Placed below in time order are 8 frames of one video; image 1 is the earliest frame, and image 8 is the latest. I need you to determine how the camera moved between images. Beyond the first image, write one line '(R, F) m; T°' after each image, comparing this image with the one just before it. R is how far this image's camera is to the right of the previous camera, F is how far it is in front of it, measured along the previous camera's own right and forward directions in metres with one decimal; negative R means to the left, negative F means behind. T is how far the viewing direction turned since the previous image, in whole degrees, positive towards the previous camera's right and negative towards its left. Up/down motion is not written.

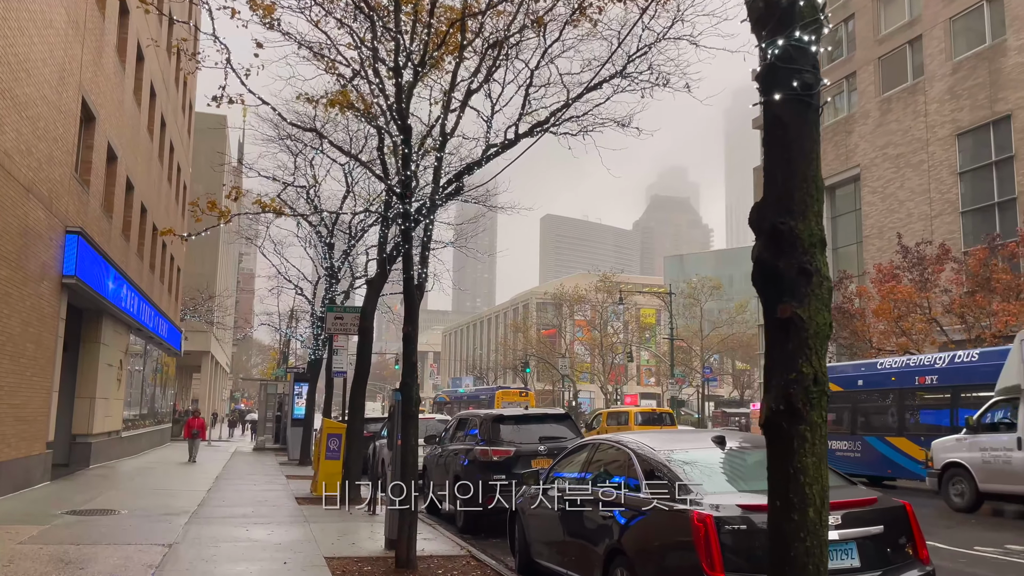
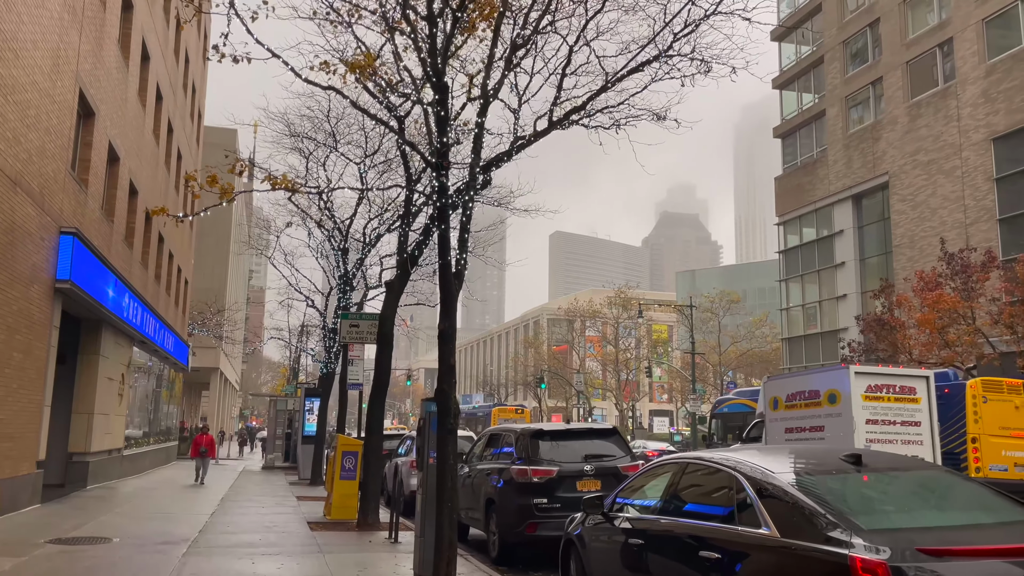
(-0.3, +1.1) m; -1°
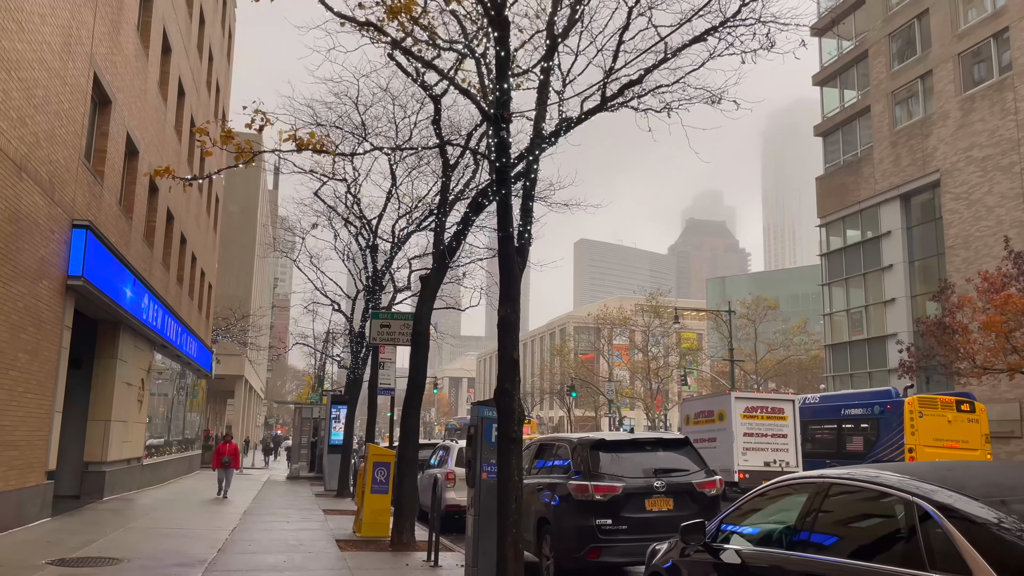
(-0.3, +1.1) m; -2°
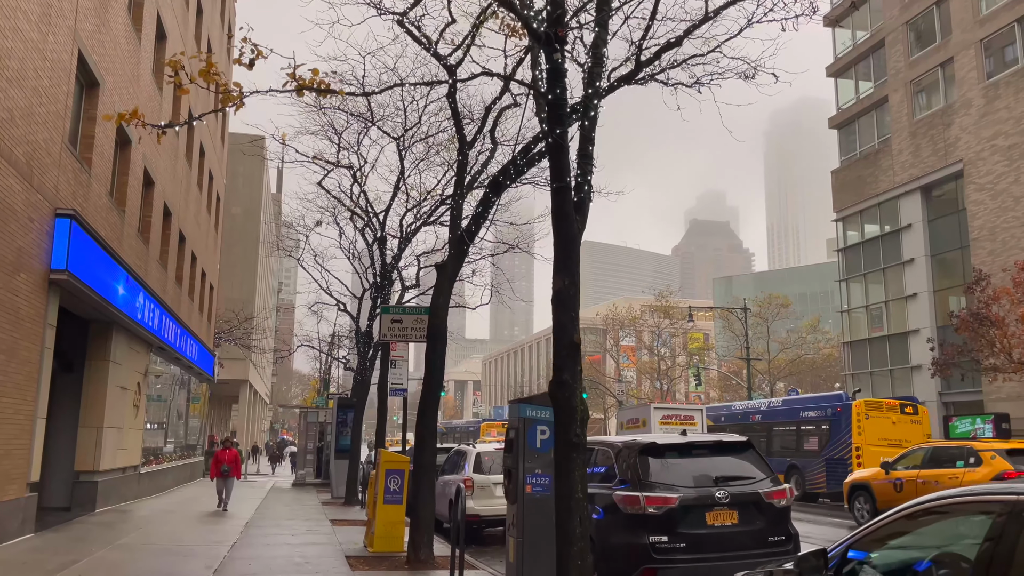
(-0.3, +1.0) m; 0°
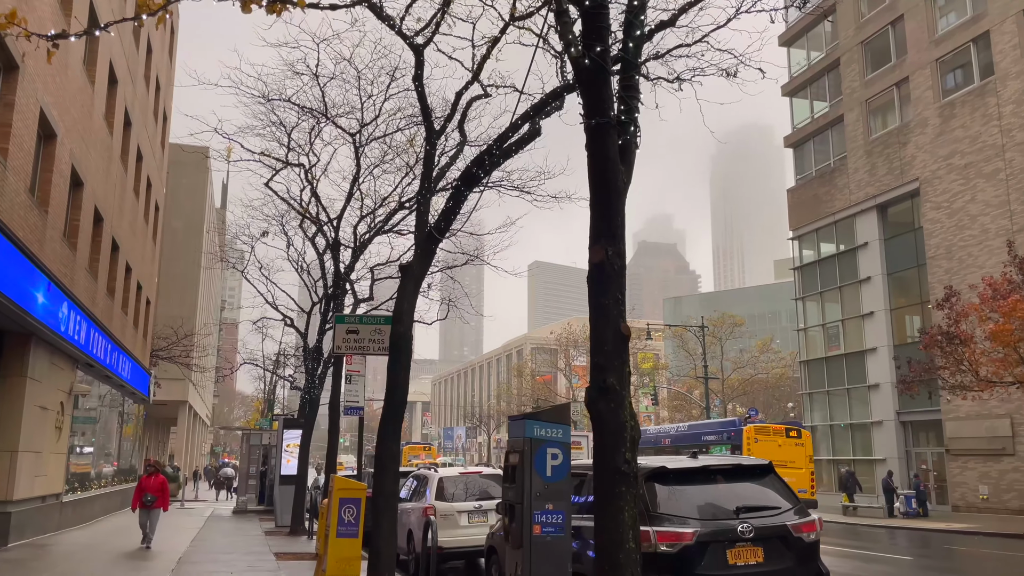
(-0.3, +1.0) m; +4°
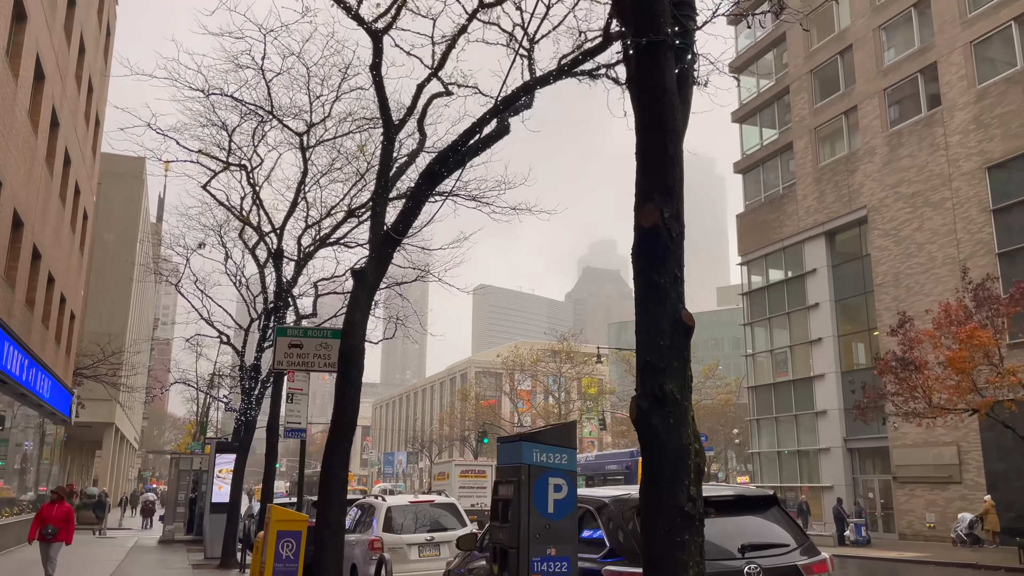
(-0.2, +0.8) m; +4°
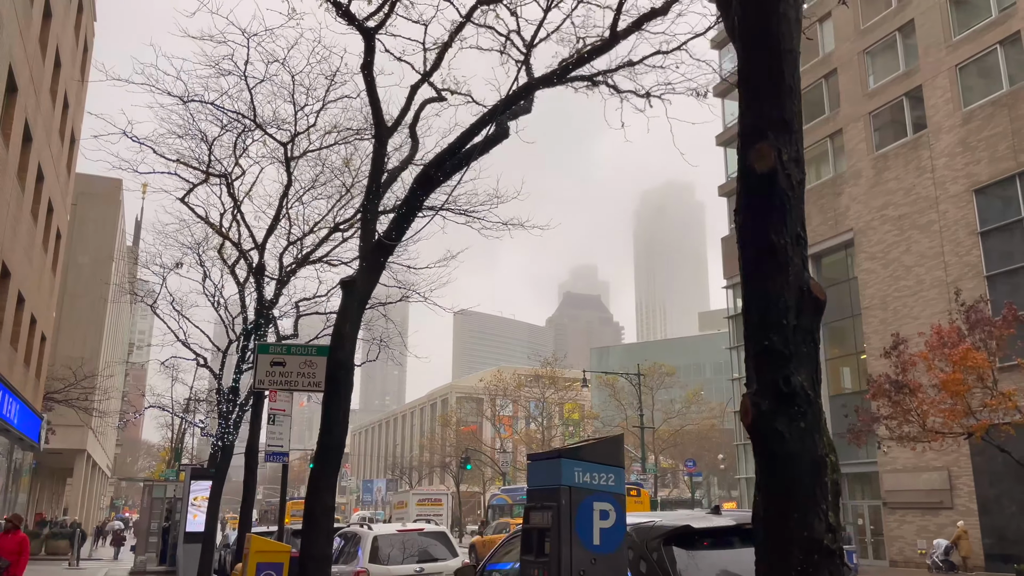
(-0.2, +0.5) m; +1°
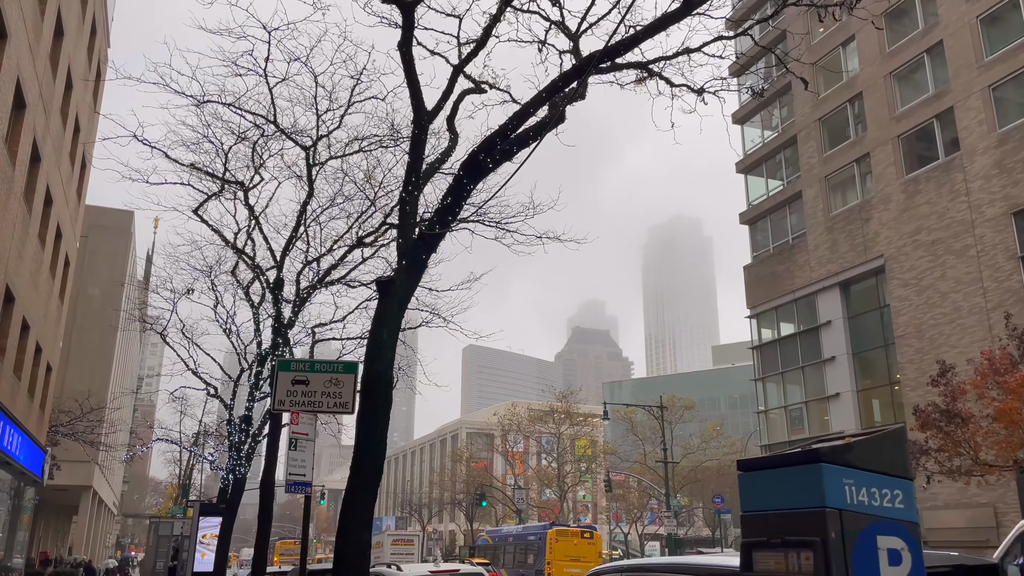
(-0.4, +0.9) m; -1°
